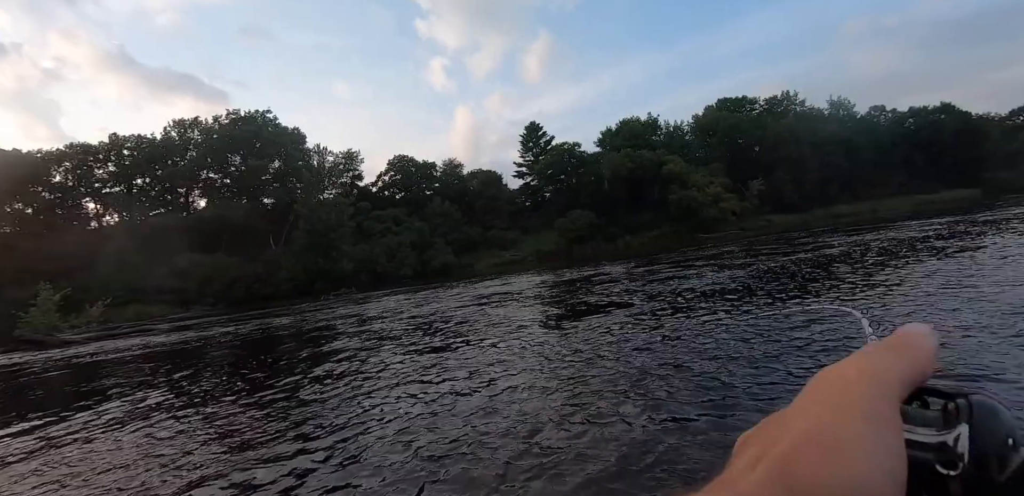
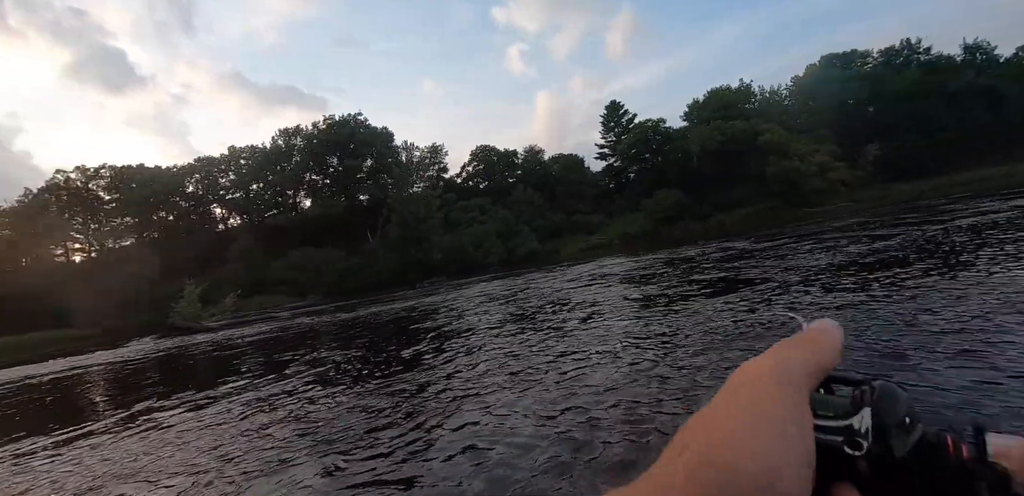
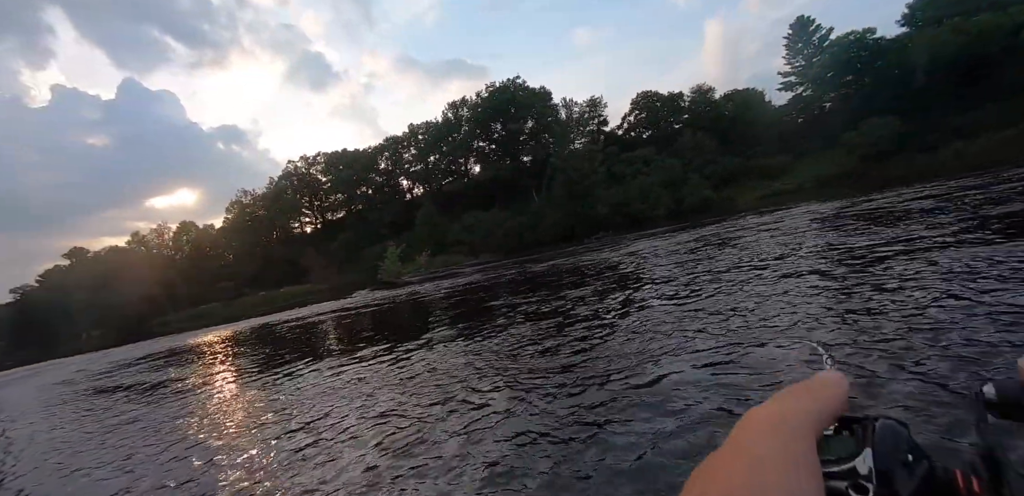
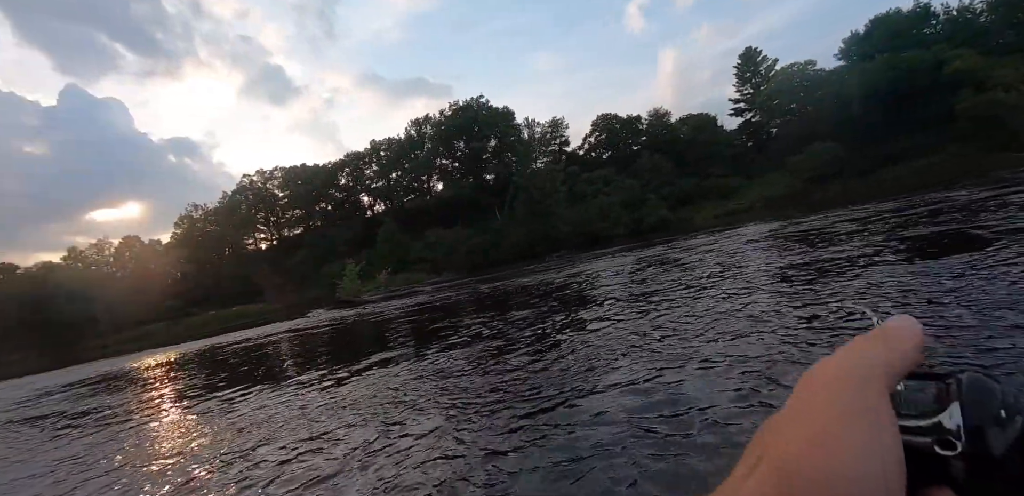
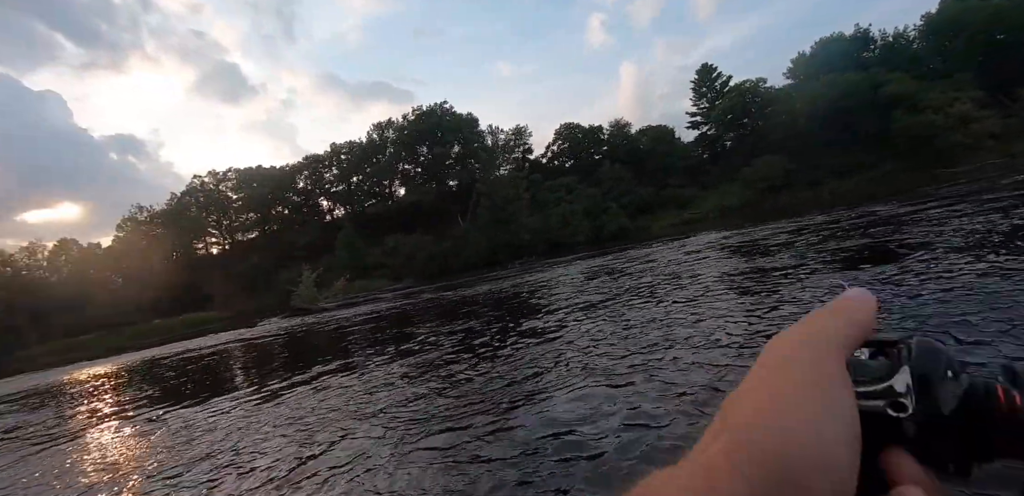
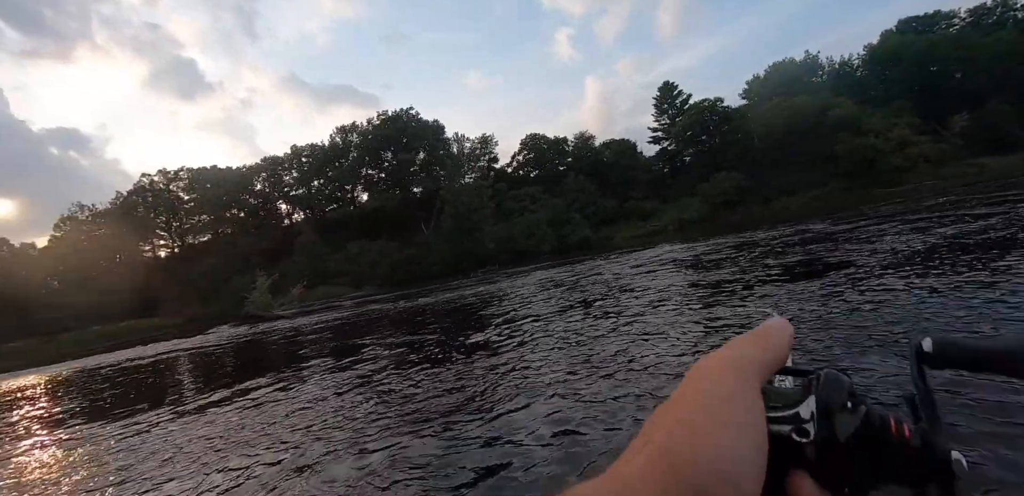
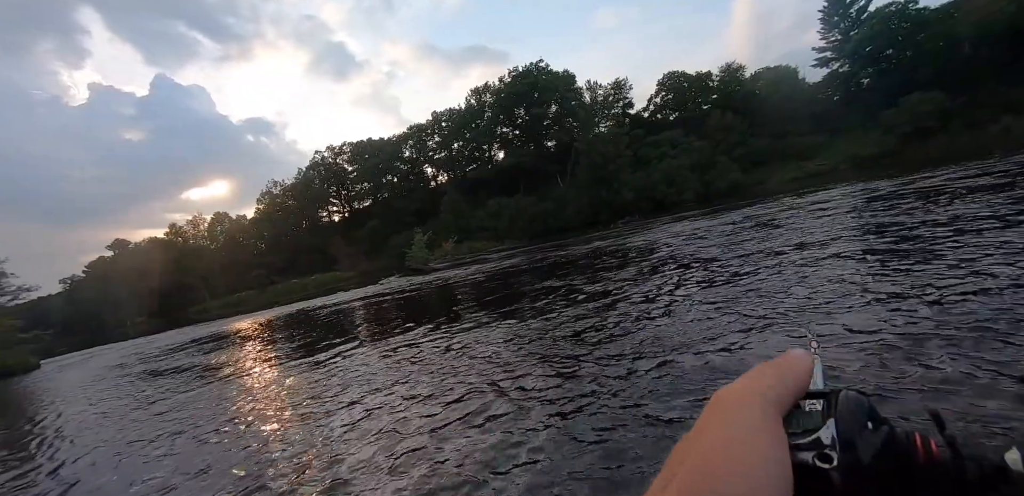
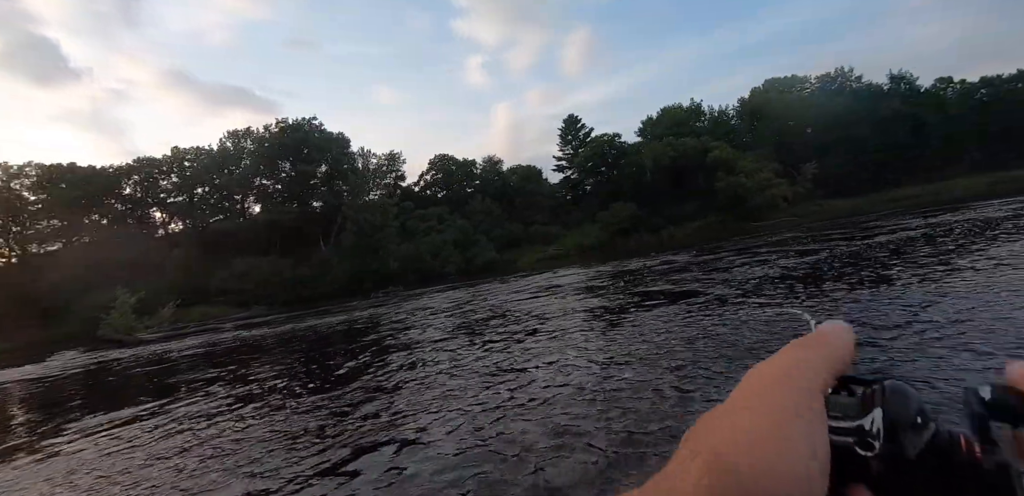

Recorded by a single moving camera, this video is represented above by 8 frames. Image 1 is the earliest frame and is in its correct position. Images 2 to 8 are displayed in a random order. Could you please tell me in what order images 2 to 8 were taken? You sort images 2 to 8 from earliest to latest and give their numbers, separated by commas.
8, 2, 6, 5, 4, 3, 7
